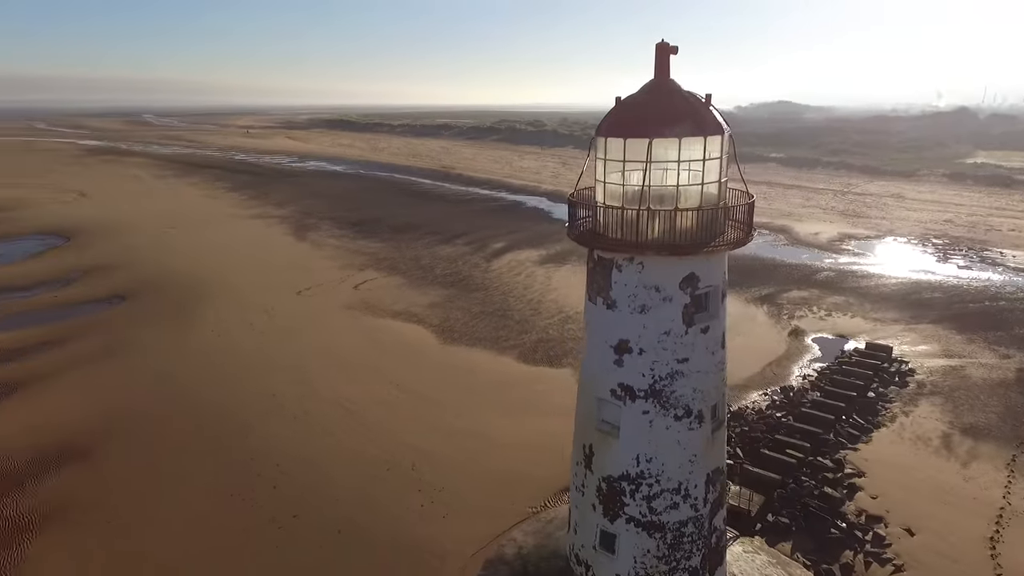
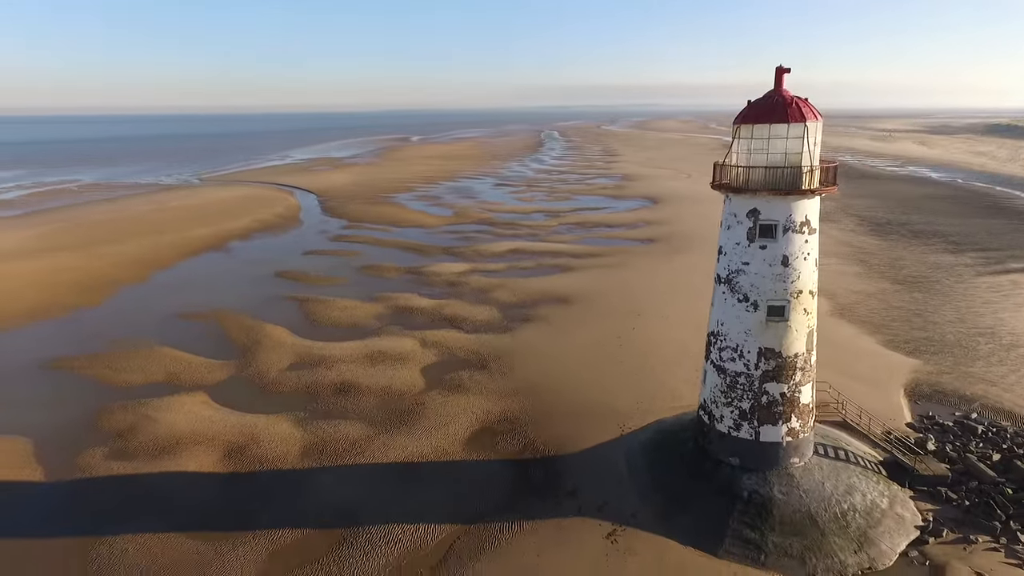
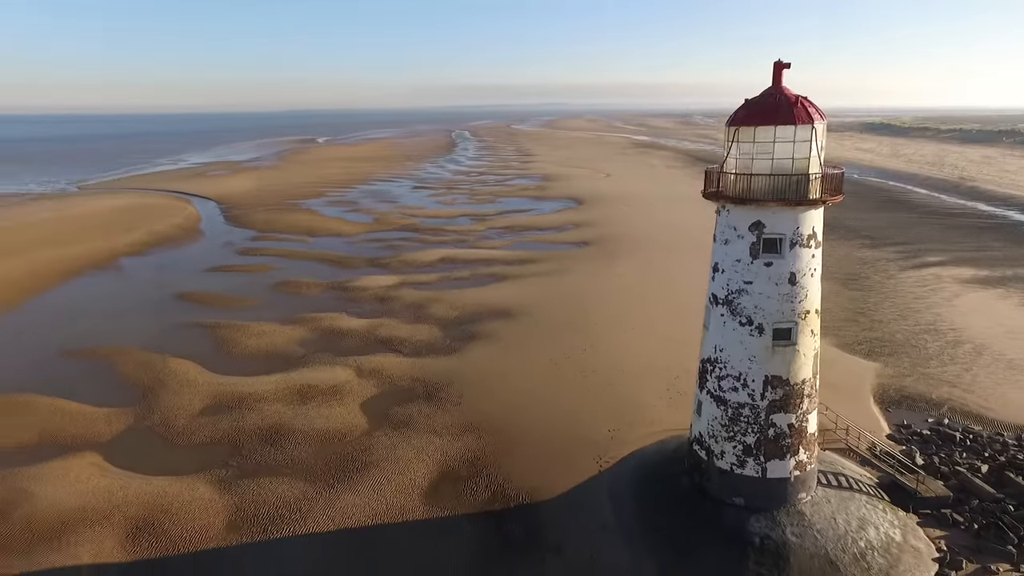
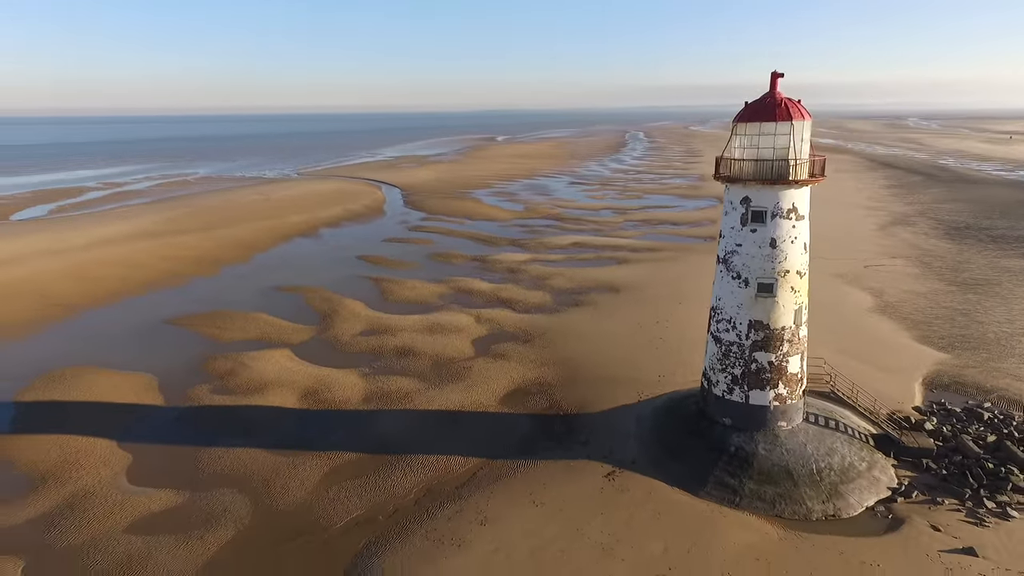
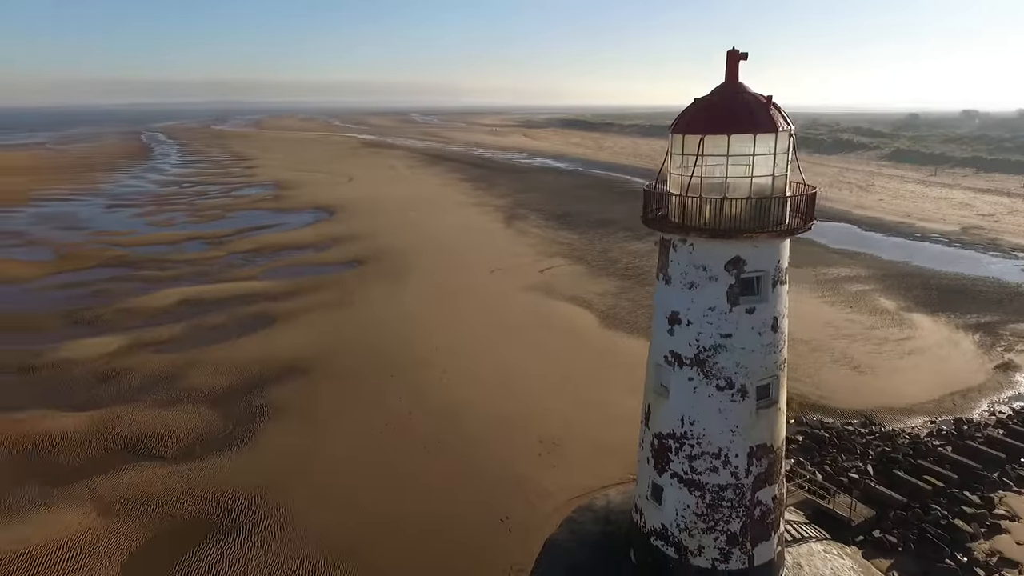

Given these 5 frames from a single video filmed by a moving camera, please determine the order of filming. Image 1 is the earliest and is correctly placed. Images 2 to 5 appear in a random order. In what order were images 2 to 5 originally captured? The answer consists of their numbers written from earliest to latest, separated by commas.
5, 3, 2, 4
